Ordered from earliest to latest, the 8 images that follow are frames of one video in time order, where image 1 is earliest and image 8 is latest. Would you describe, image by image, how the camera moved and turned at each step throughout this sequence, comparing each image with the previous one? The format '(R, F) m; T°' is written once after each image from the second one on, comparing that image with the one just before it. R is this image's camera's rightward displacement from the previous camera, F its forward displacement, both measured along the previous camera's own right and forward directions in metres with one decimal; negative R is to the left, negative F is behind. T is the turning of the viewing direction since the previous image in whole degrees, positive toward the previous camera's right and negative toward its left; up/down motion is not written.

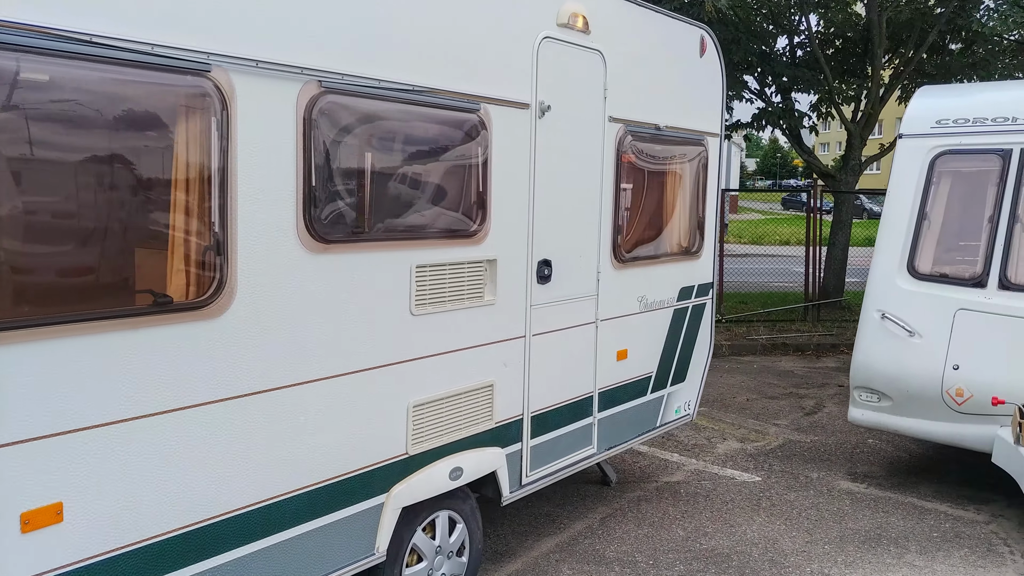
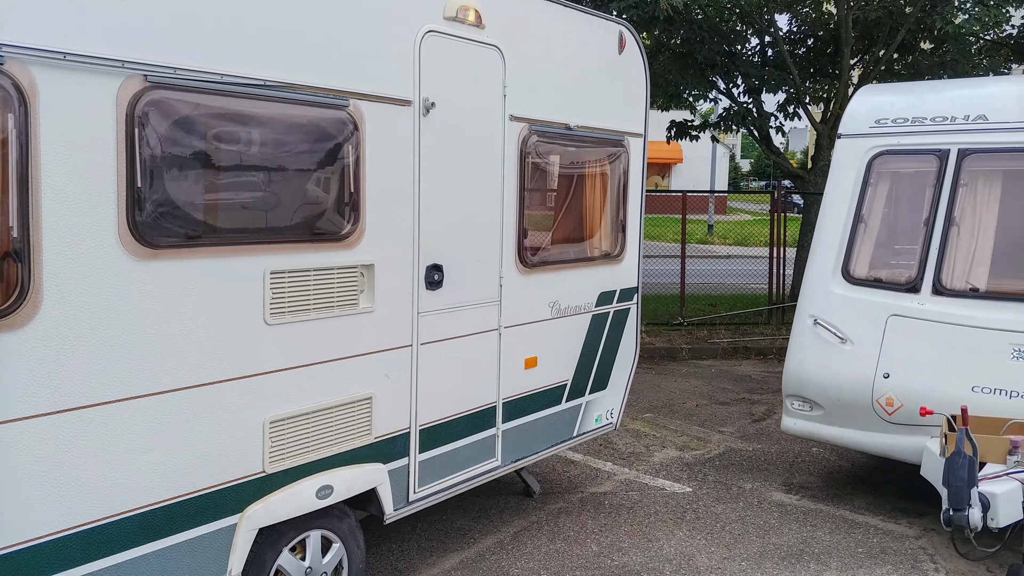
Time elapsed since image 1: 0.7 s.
(+0.4, +0.2) m; 0°
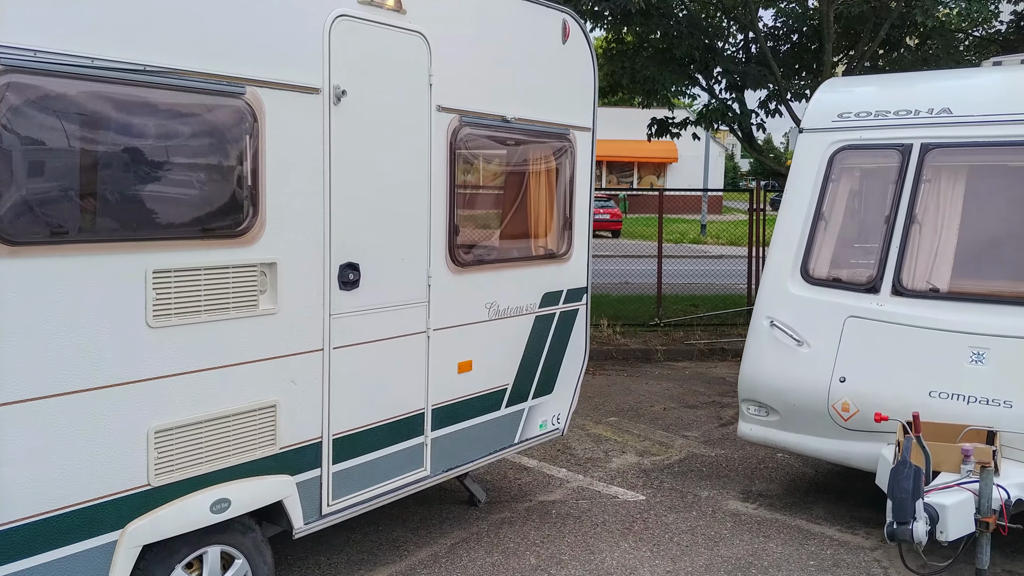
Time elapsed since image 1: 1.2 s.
(+0.3, +0.2) m; 0°
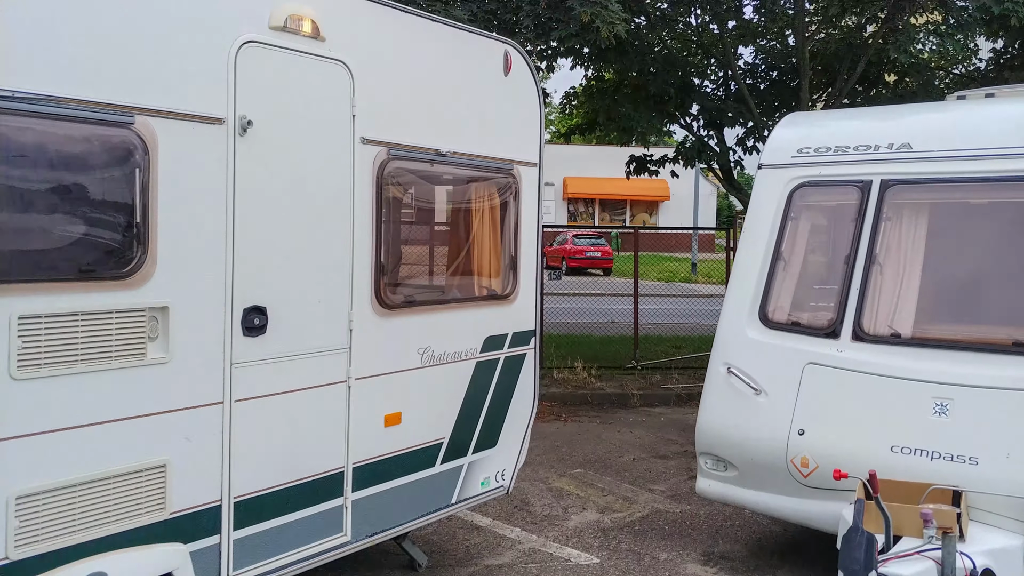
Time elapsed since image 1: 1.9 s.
(+0.3, +0.2) m; 0°
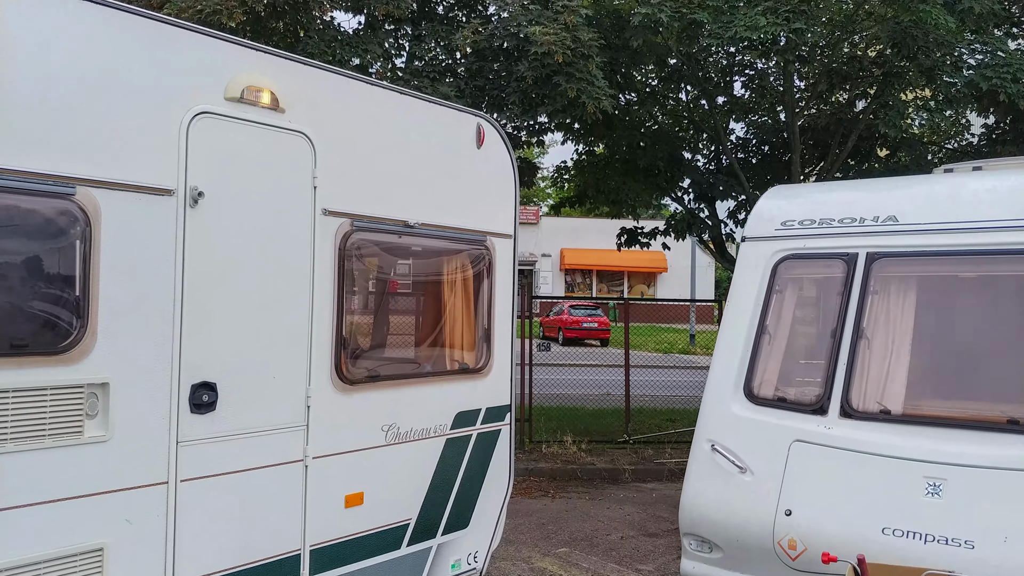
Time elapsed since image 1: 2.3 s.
(+0.1, +0.1) m; 0°
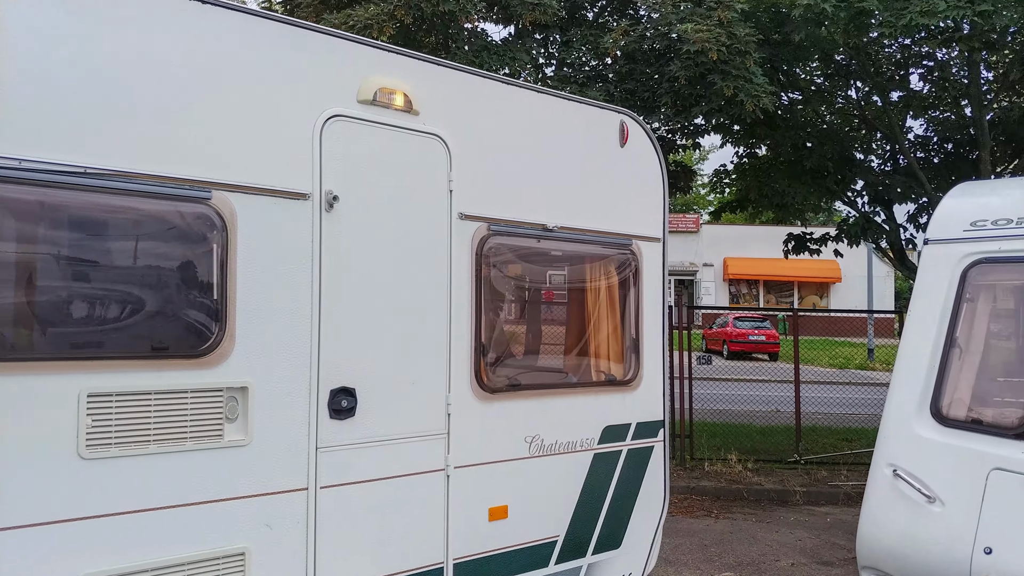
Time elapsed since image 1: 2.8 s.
(+0.1, +0.2) m; -11°
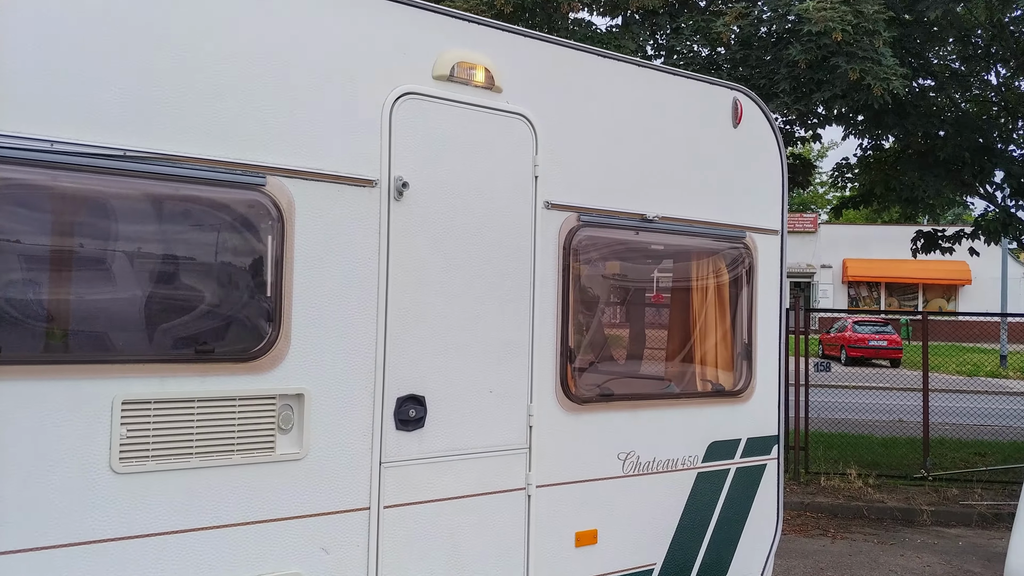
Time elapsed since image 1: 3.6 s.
(0.0, +0.4) m; -7°
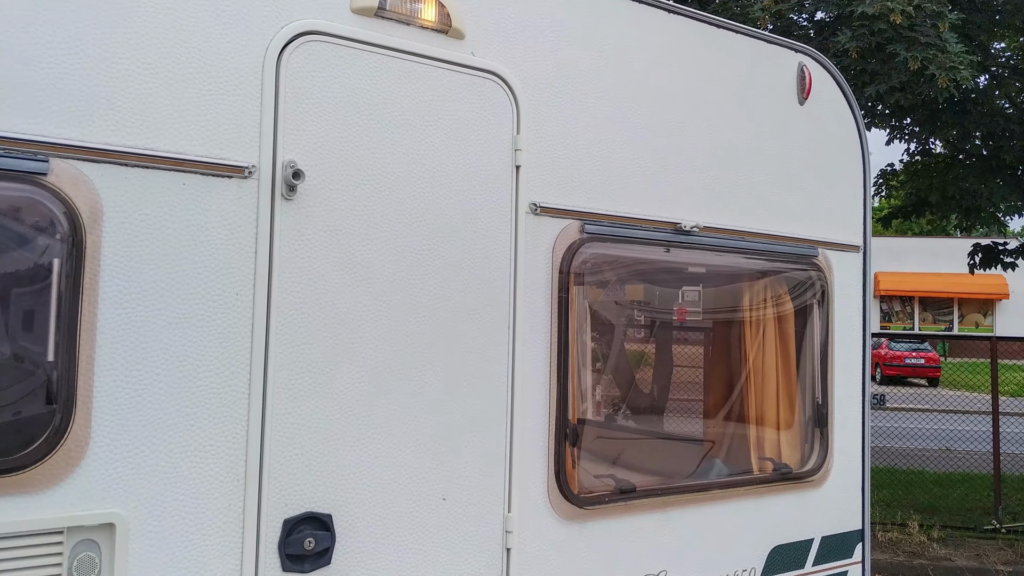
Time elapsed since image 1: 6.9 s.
(+0.1, +1.0) m; -1°
